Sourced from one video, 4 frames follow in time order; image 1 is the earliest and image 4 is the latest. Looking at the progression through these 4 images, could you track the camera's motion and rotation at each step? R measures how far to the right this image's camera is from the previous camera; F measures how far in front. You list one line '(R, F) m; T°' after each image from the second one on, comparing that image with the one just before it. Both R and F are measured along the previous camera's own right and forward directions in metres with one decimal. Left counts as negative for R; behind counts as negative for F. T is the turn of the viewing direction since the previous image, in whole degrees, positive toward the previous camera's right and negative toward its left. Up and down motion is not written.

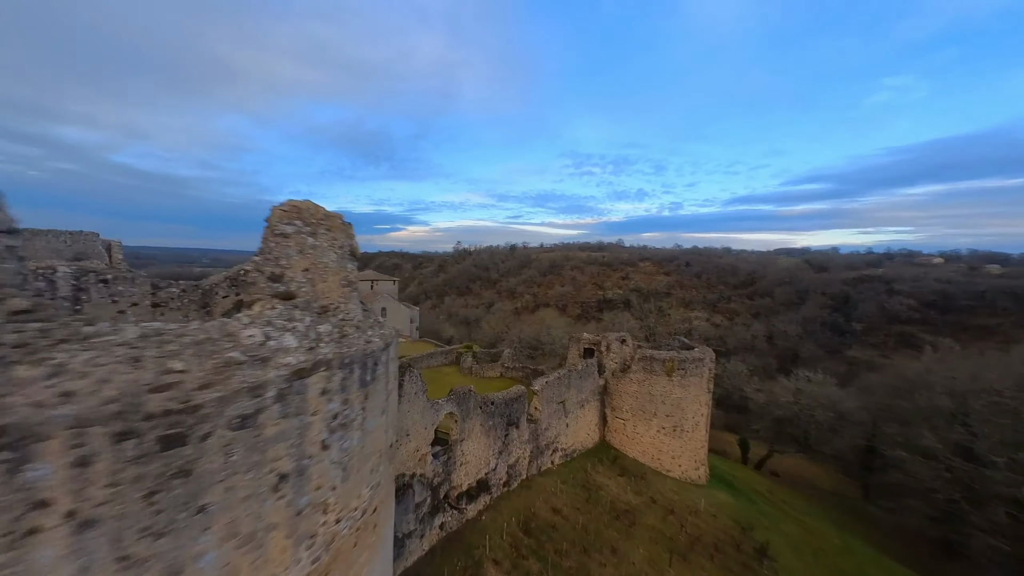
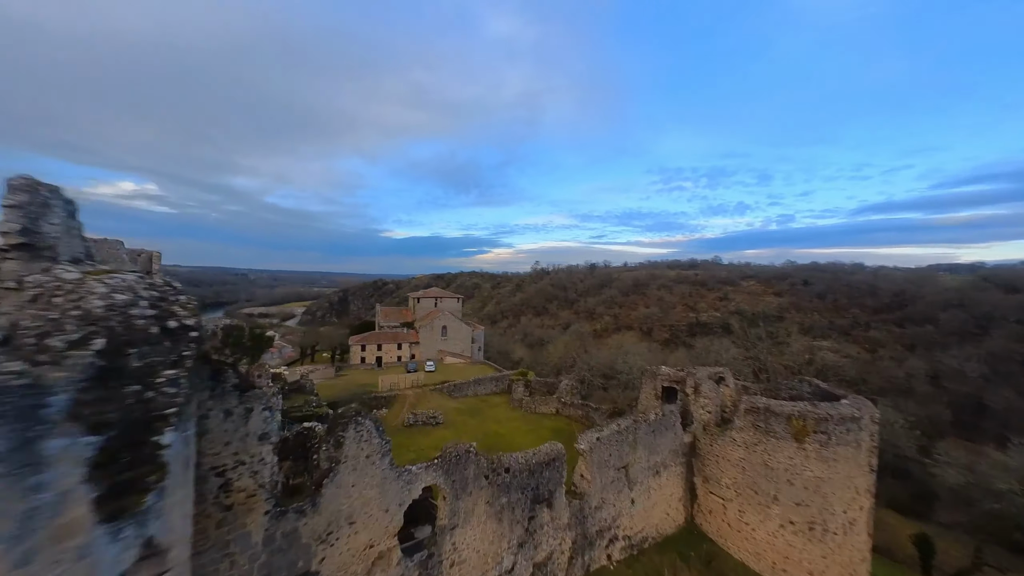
(+1.5, +4.4) m; -13°
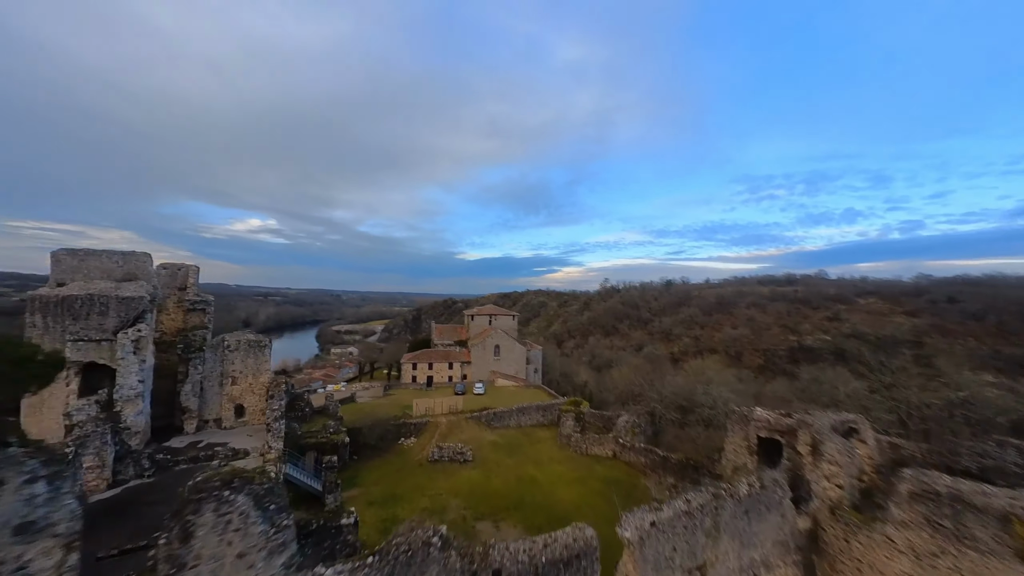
(+1.3, +3.2) m; -11°
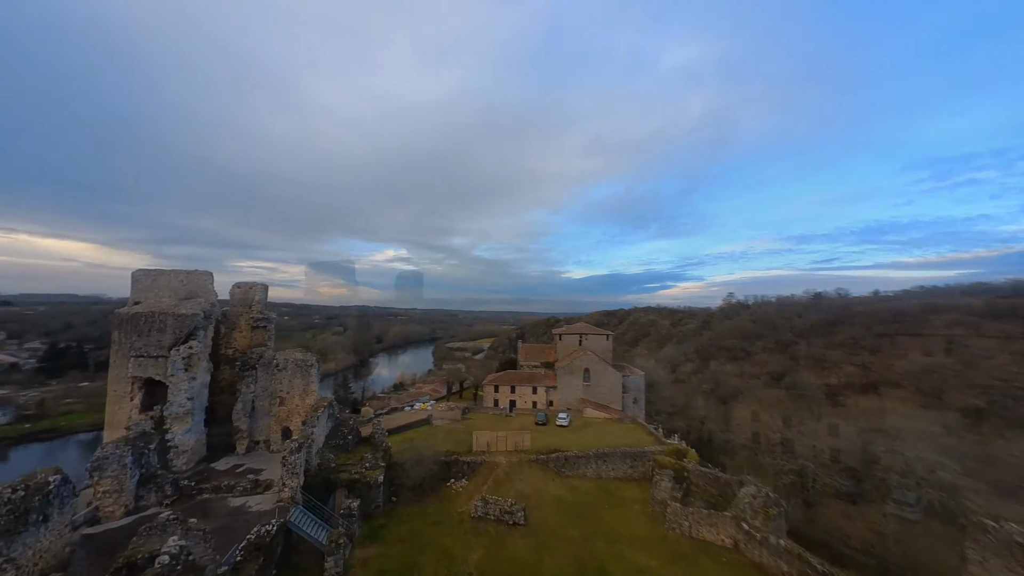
(+1.7, +3.9) m; -17°
